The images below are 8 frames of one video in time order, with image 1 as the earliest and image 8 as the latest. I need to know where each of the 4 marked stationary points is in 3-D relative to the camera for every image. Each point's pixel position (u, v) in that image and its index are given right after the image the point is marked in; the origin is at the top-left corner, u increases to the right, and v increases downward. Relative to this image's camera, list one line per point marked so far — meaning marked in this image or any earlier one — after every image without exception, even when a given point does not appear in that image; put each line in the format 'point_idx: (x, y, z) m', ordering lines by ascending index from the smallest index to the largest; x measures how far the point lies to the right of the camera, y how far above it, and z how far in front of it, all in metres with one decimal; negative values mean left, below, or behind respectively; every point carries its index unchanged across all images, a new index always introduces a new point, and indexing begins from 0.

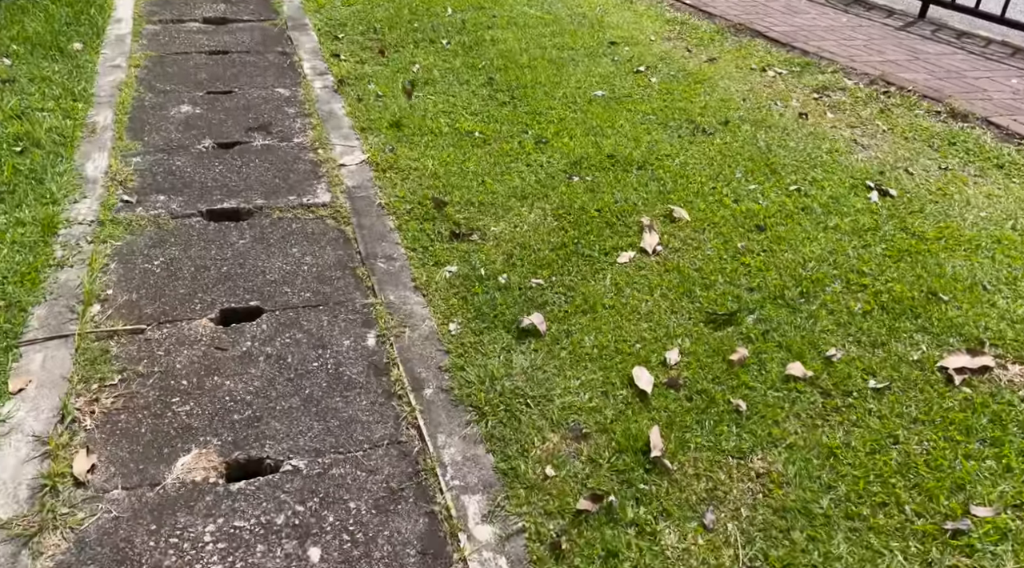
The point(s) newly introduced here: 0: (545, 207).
0: (+0.1, +0.3, +2.5) m
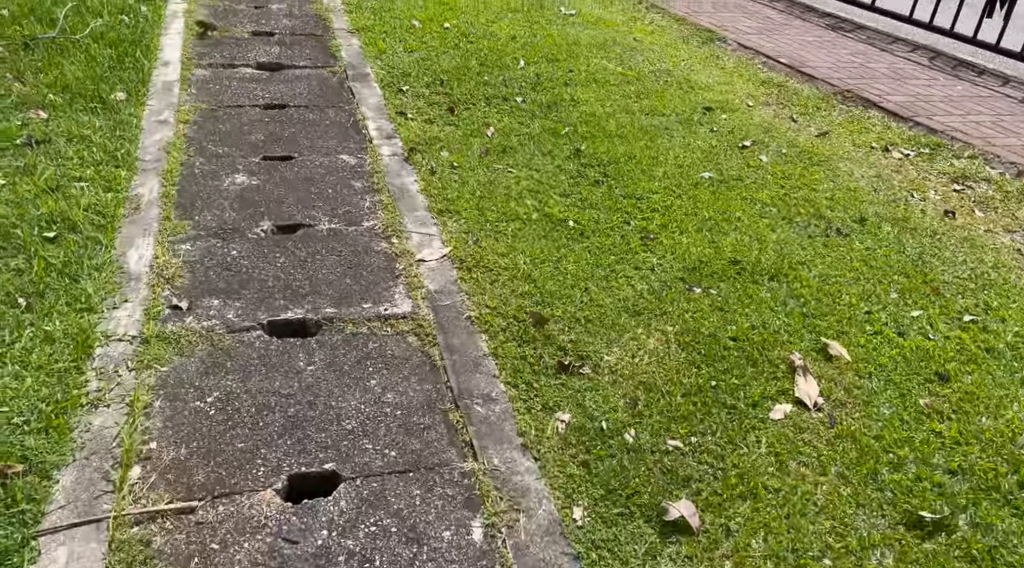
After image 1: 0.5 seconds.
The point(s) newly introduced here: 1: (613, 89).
0: (+0.4, -0.1, +2.1) m
1: (+0.5, +1.0, +3.8) m
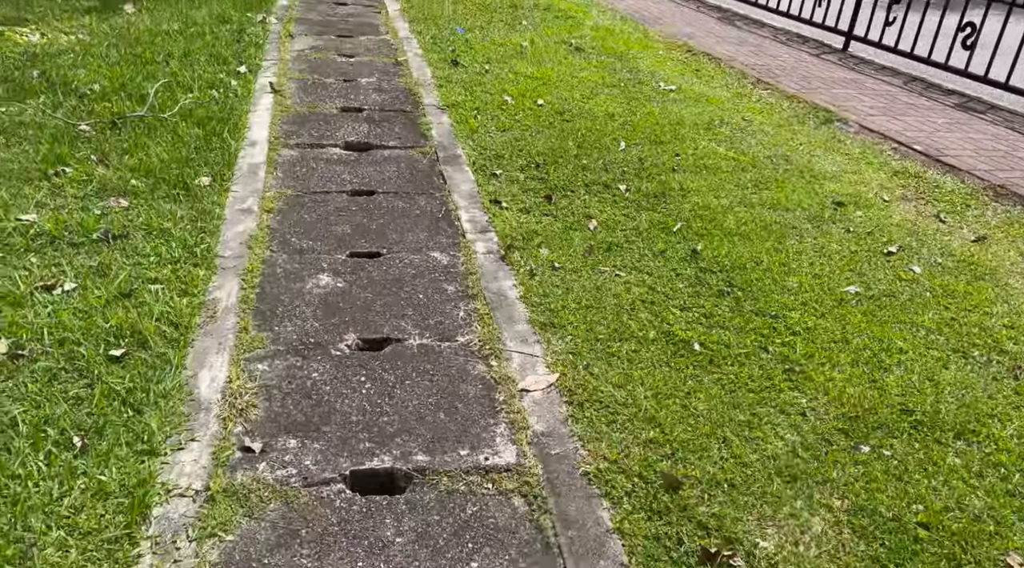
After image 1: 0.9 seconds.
0: (+0.7, -0.5, +1.7) m
1: (+1.0, +0.5, +3.4) m
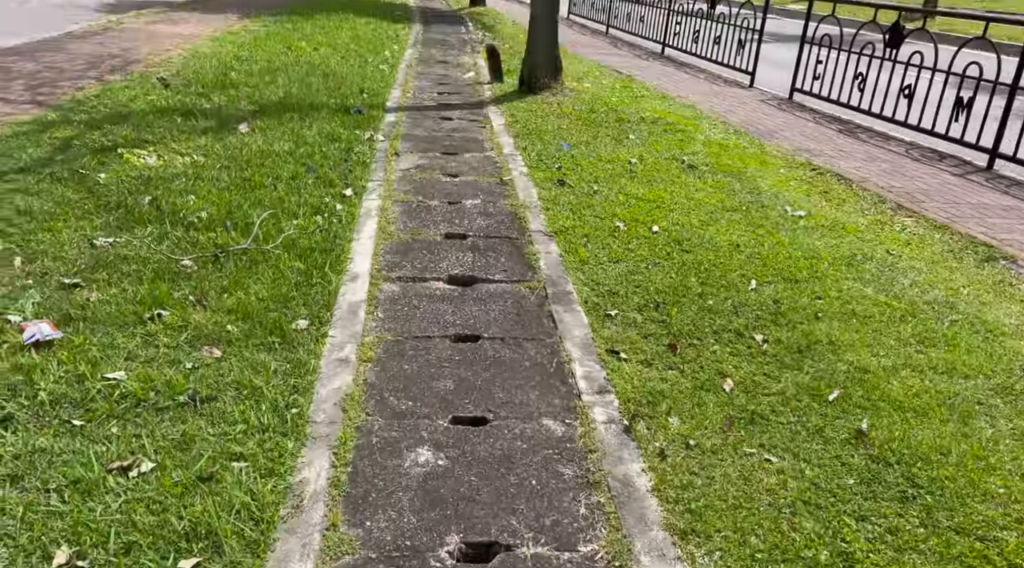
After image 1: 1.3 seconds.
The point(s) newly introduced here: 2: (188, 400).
0: (+1.0, -0.9, +1.2) m
1: (+1.5, -0.2, +3.0) m
2: (-1.0, -0.4, +2.3) m
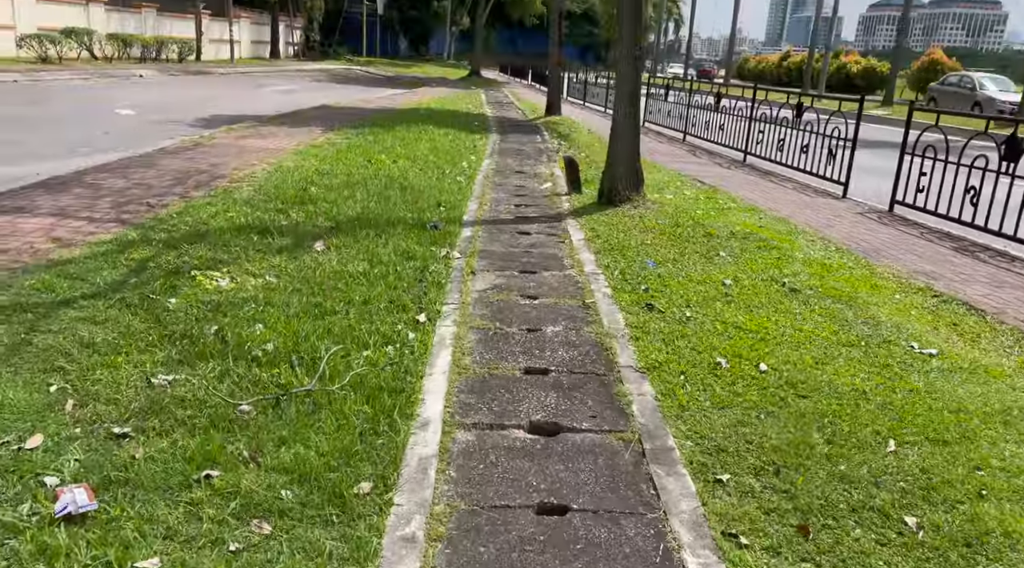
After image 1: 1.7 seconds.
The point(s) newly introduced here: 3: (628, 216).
0: (+1.1, -1.2, +0.5) m
1: (+1.8, -0.7, +2.4) m
2: (-0.7, -0.8, +1.9) m
3: (+1.1, +0.6, +7.0) m
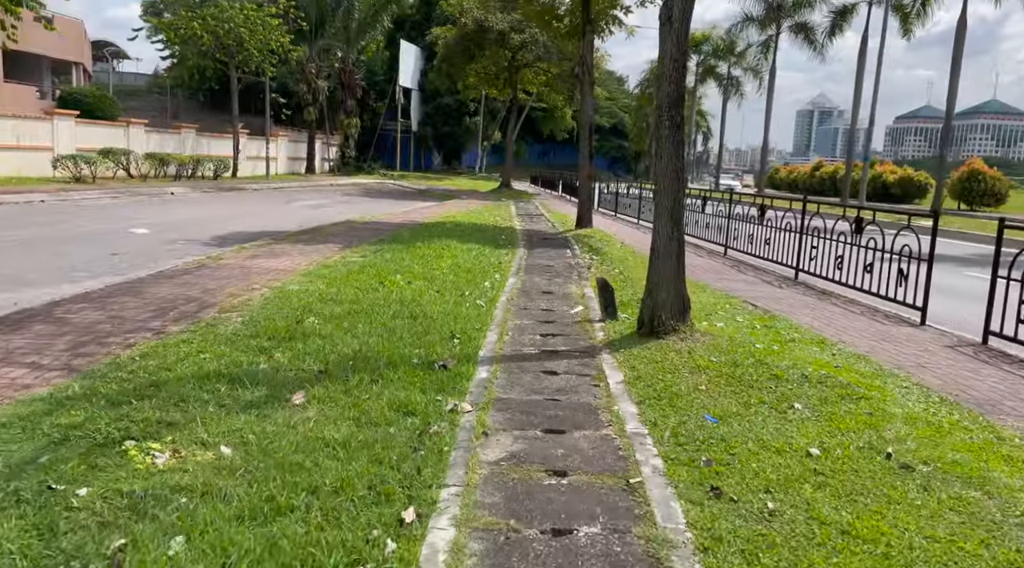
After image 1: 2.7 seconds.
0: (+1.0, -1.5, -0.7) m
1: (+1.8, -1.2, +1.2) m
2: (-0.7, -1.3, +0.8) m
3: (+1.3, -0.5, +5.9) m
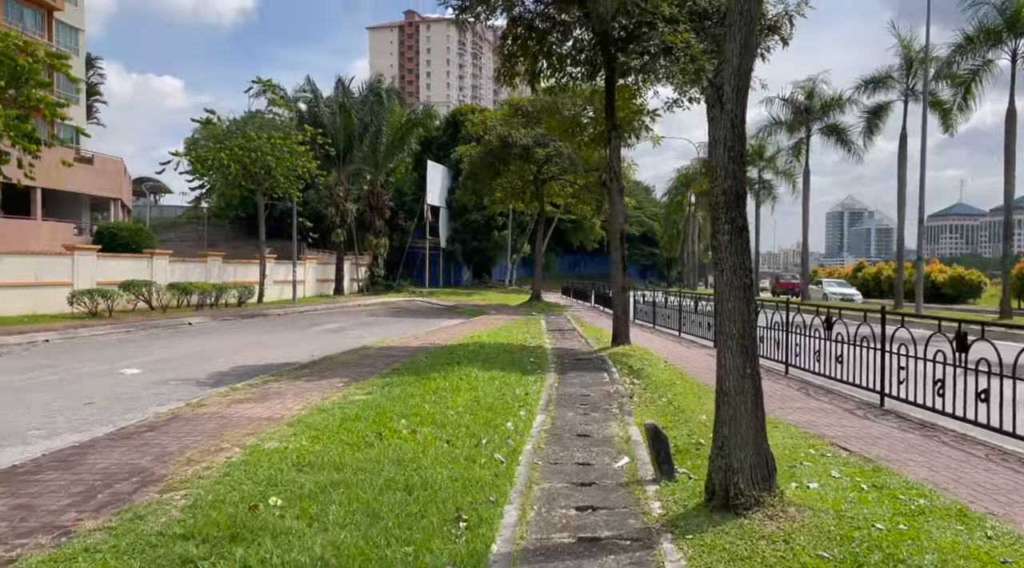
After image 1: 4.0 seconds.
0: (+0.9, -1.4, -2.4) m
1: (+1.7, -1.4, -0.6) m
2: (-0.8, -1.5, -0.8) m
3: (+1.4, -1.4, +4.3) m
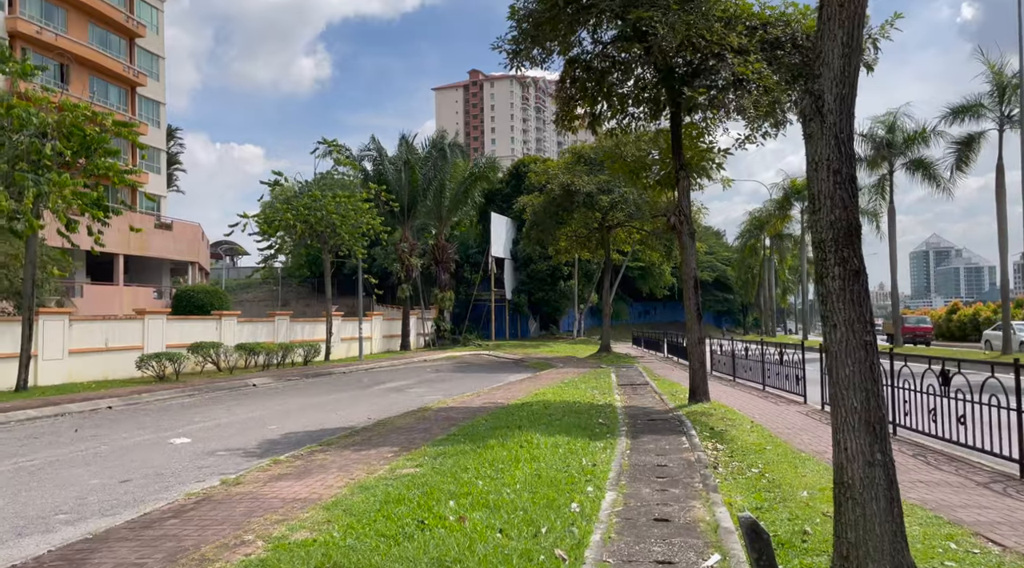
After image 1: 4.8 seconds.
0: (+0.5, -1.3, -3.5) m
1: (+1.5, -1.3, -1.7) m
2: (-1.0, -1.5, -1.8) m
3: (+1.7, -1.7, +3.1) m
